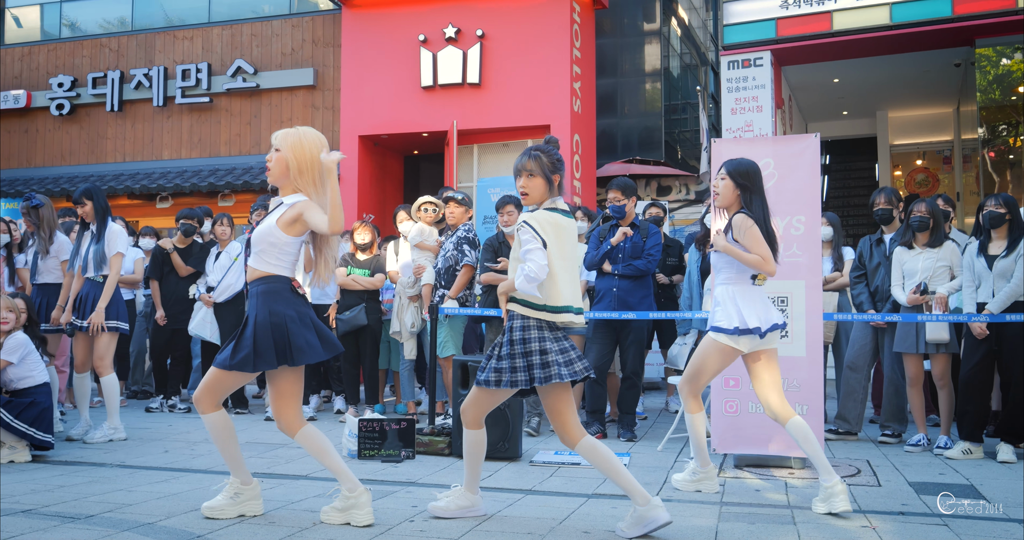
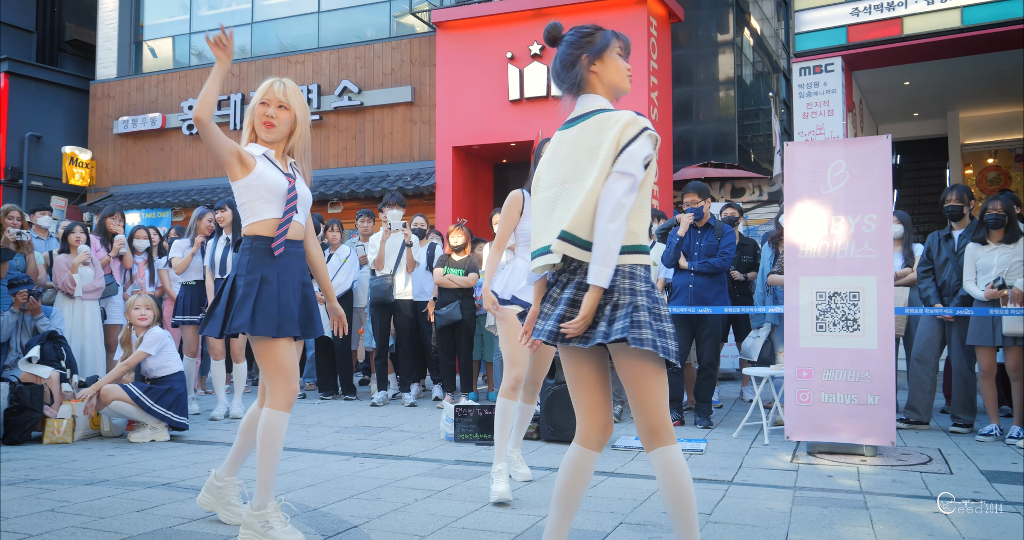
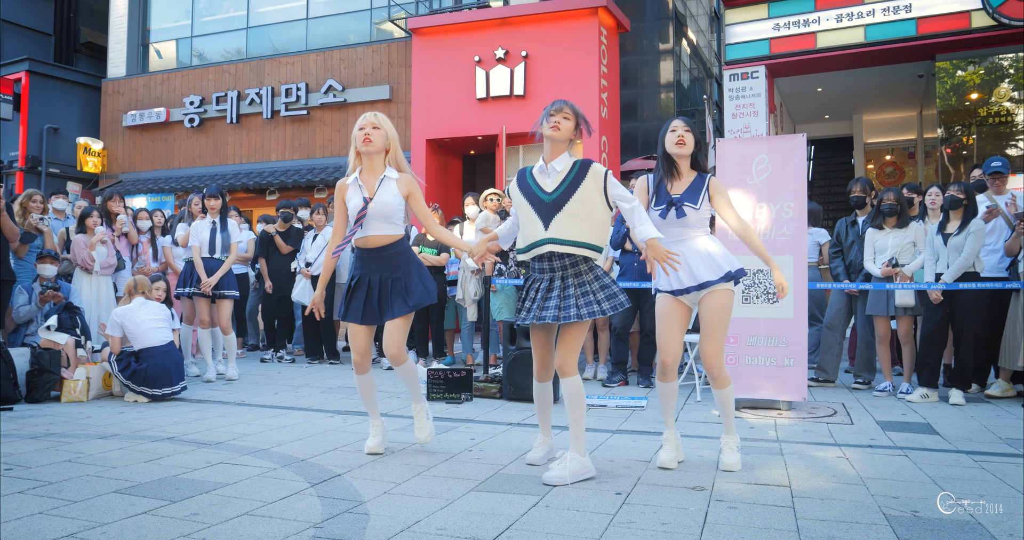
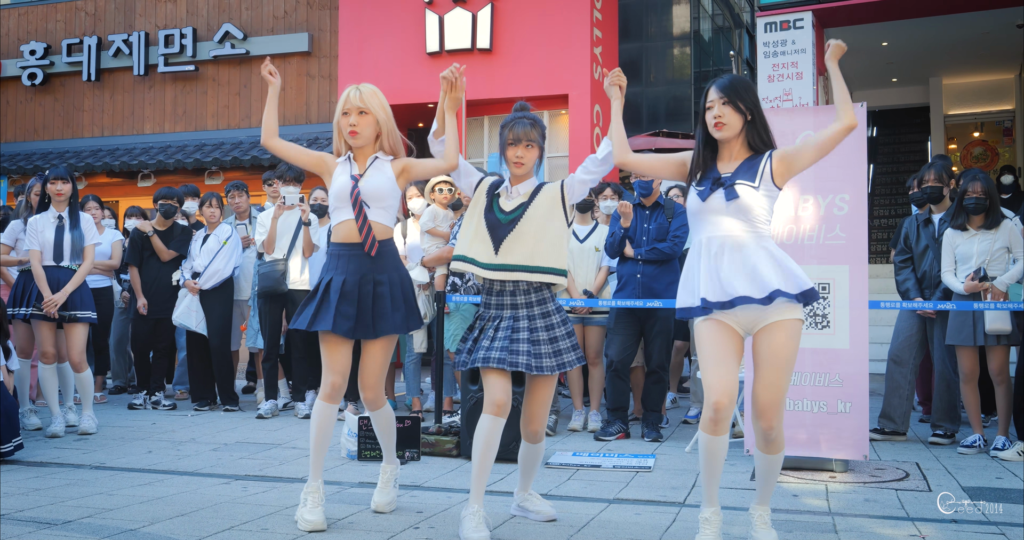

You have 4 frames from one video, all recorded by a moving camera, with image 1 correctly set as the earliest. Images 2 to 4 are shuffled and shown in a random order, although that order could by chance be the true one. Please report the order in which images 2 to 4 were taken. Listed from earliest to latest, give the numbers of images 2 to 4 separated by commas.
2, 3, 4
